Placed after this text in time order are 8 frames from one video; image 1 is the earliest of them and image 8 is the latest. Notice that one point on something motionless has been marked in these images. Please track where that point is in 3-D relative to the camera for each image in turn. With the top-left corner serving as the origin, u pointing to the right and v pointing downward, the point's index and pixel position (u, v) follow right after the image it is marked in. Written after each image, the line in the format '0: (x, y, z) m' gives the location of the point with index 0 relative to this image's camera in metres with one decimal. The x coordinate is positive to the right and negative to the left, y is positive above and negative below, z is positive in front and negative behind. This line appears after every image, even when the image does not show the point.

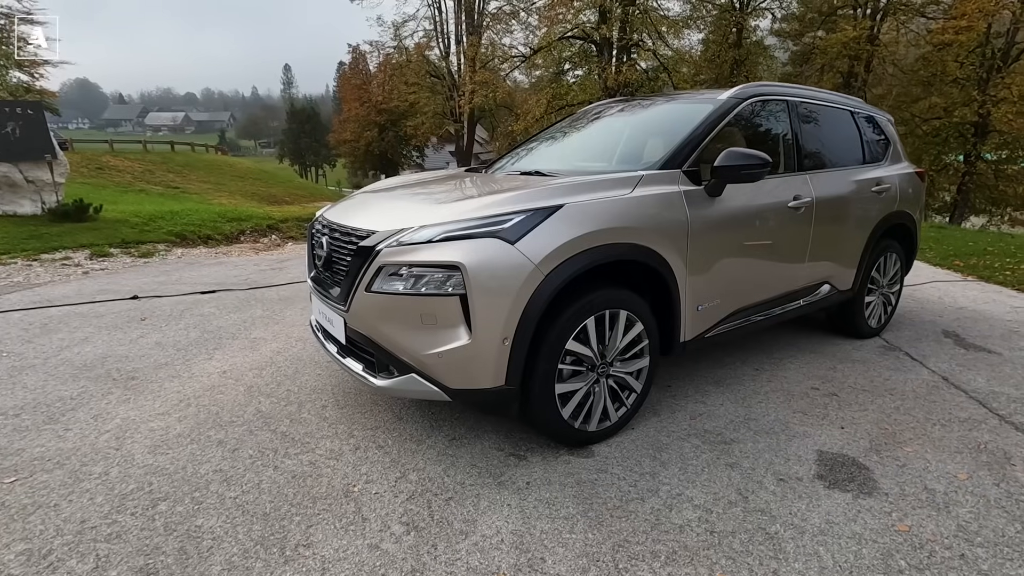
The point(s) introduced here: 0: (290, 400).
0: (-1.3, -0.7, +3.2) m
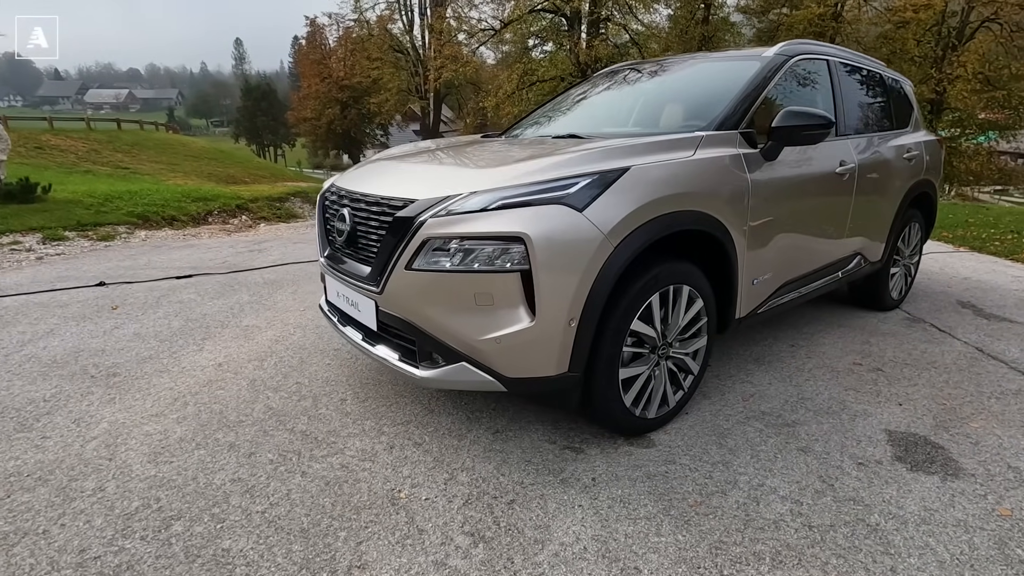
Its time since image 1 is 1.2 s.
0: (-1.1, -0.6, +2.9) m
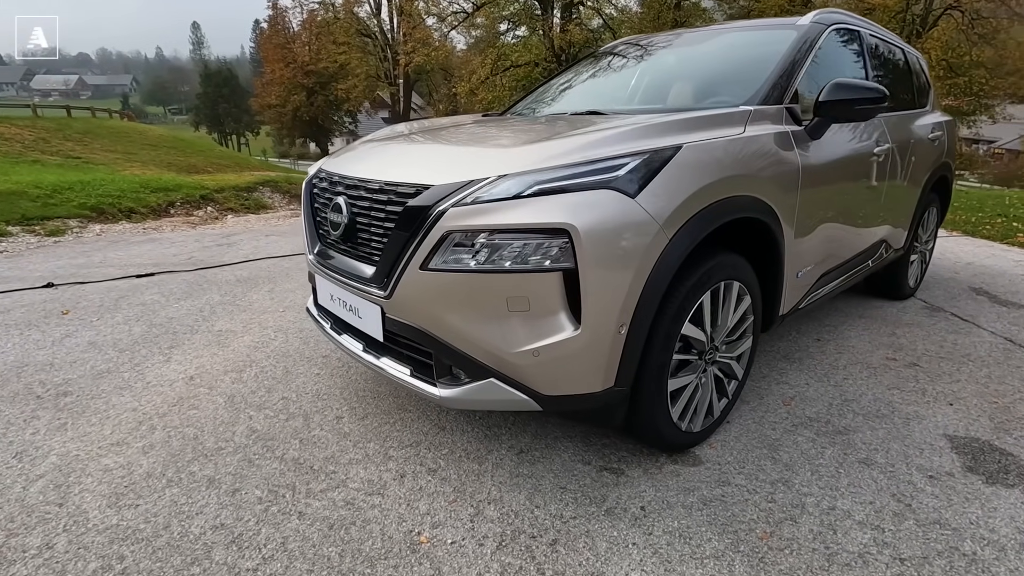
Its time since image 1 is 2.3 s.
0: (-1.0, -0.6, +2.5) m
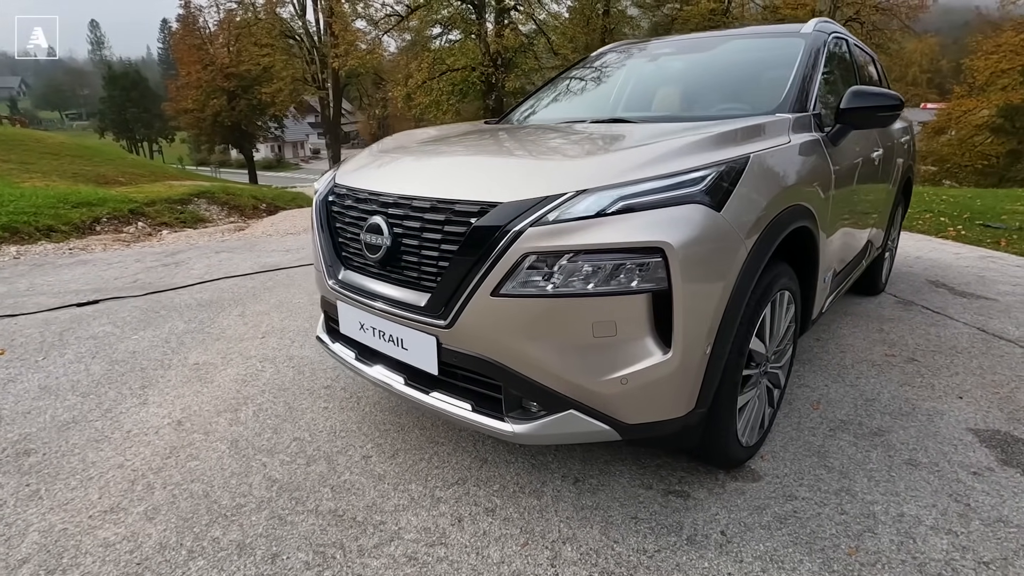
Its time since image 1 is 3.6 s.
0: (-0.9, -0.7, +2.2) m
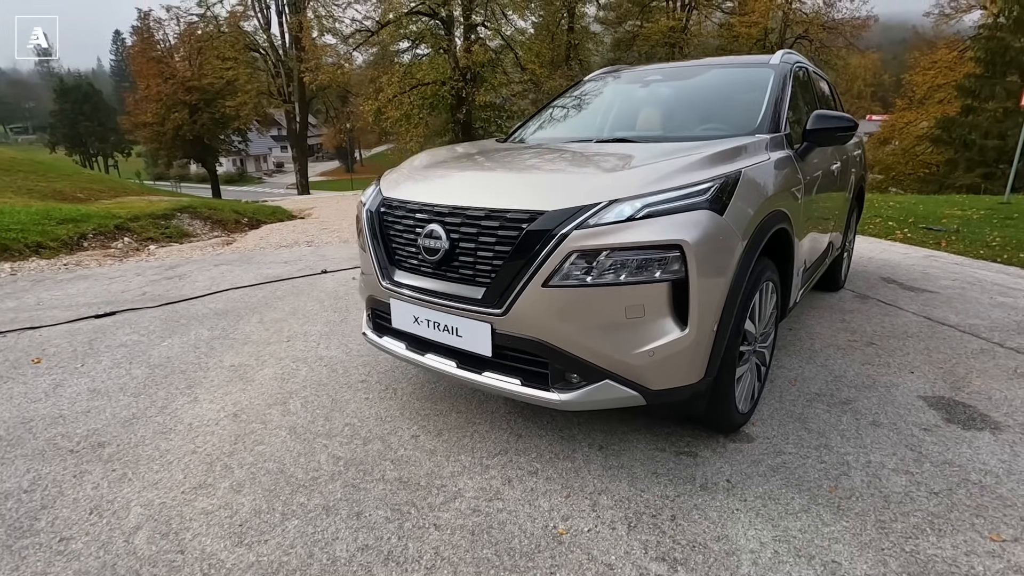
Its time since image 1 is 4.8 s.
0: (-0.7, -0.7, +2.5) m
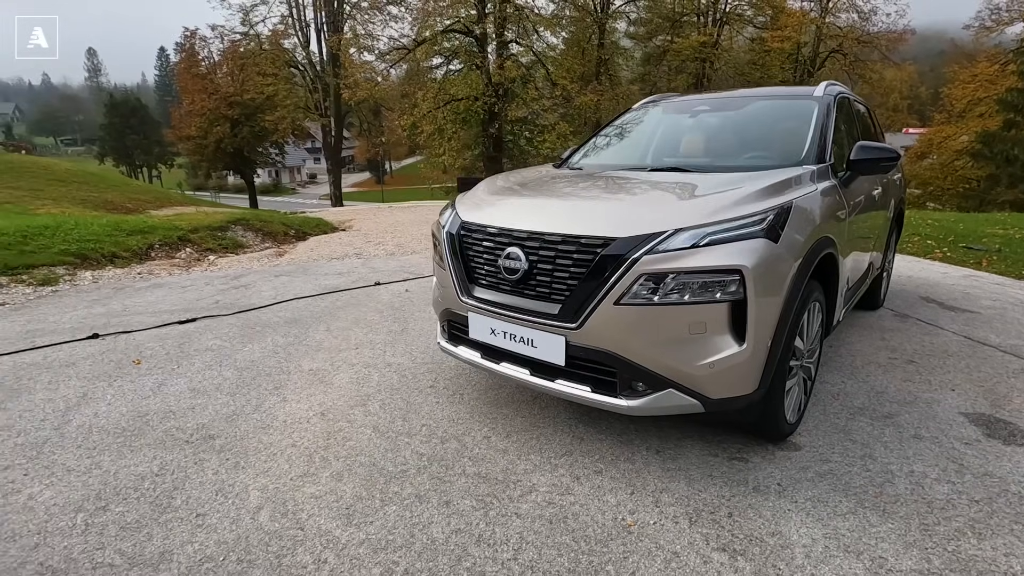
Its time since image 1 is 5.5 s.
0: (-0.4, -0.8, +2.8) m
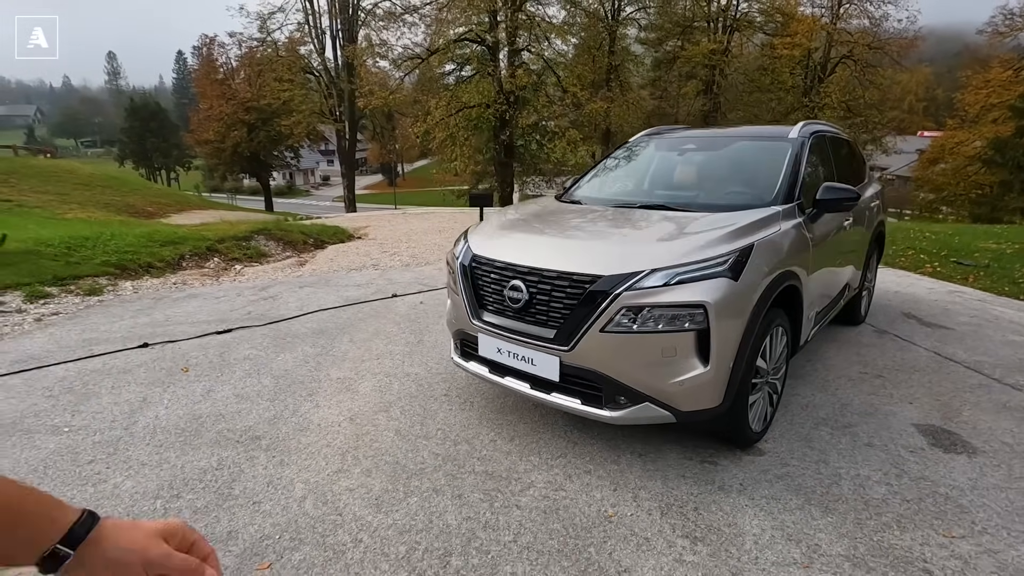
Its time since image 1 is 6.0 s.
0: (-0.4, -0.9, +3.2) m
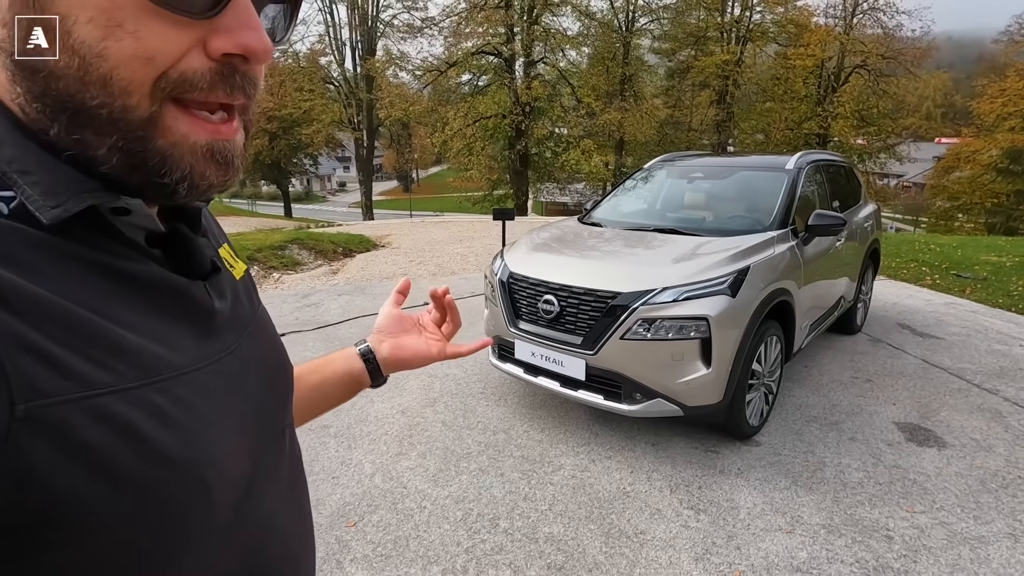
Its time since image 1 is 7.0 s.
0: (-0.1, -1.0, +3.8) m
